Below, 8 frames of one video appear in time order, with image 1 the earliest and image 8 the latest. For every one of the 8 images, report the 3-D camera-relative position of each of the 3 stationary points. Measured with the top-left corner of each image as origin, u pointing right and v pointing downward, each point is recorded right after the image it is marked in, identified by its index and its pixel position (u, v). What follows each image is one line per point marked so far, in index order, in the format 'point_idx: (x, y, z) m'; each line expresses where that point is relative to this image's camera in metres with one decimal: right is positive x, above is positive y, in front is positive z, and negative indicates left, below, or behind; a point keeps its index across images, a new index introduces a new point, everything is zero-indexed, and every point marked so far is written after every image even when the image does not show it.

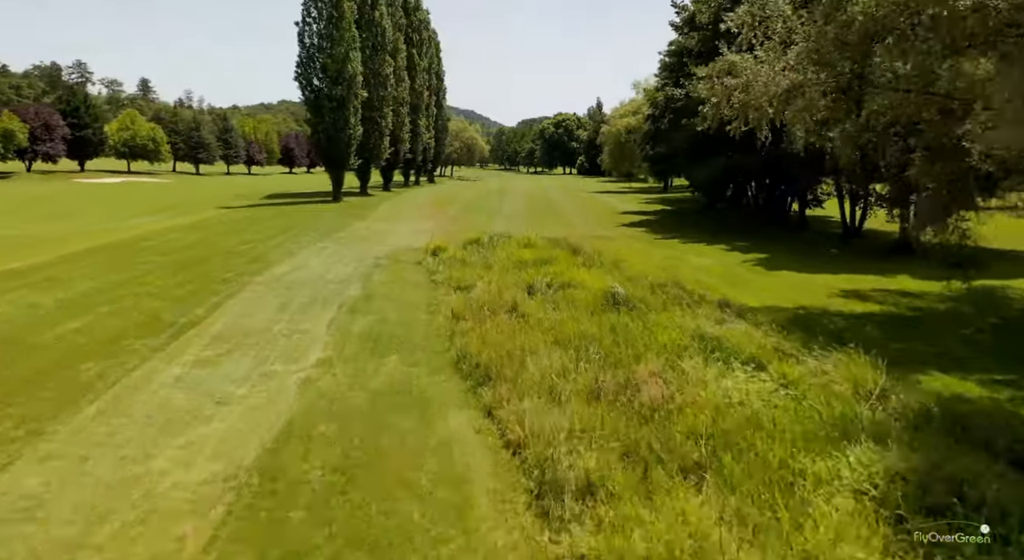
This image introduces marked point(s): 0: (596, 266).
0: (+1.8, +0.3, +14.6) m
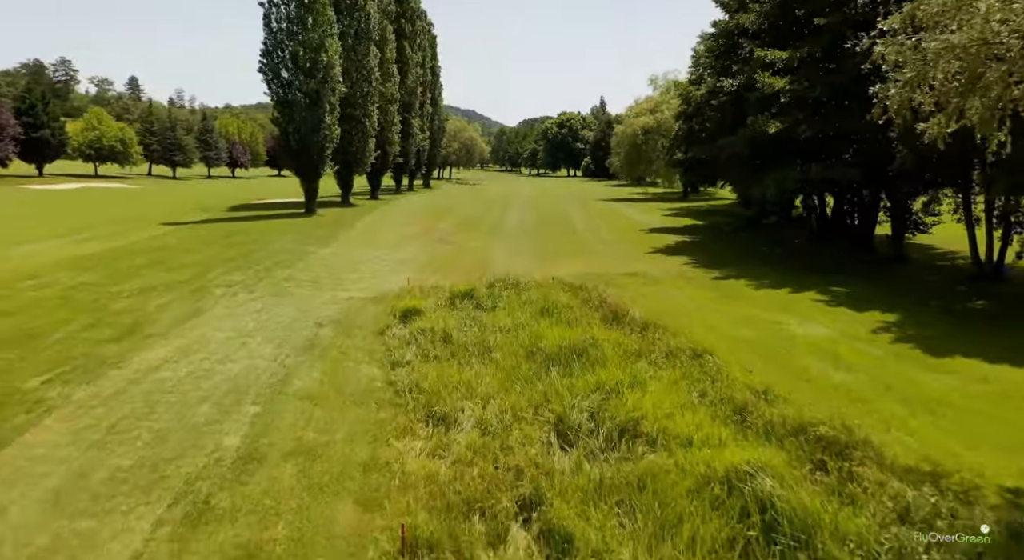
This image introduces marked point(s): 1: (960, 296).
0: (+2.0, -1.0, +8.6) m
1: (+9.5, -0.3, +14.8) m
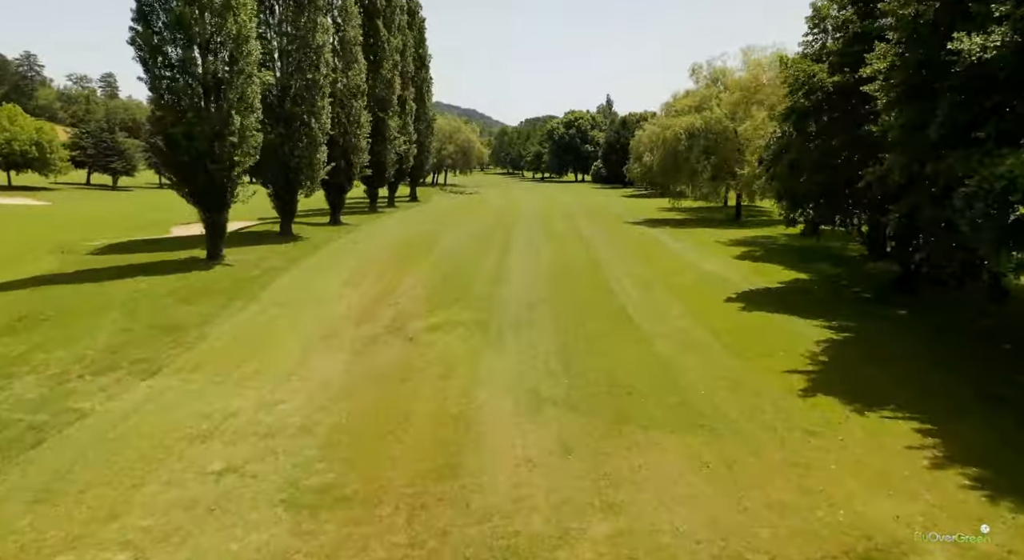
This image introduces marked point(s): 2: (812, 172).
0: (+2.1, -3.7, -3.1) m
1: (+9.7, -3.0, +3.0) m
2: (+7.8, +2.9, +18.1) m
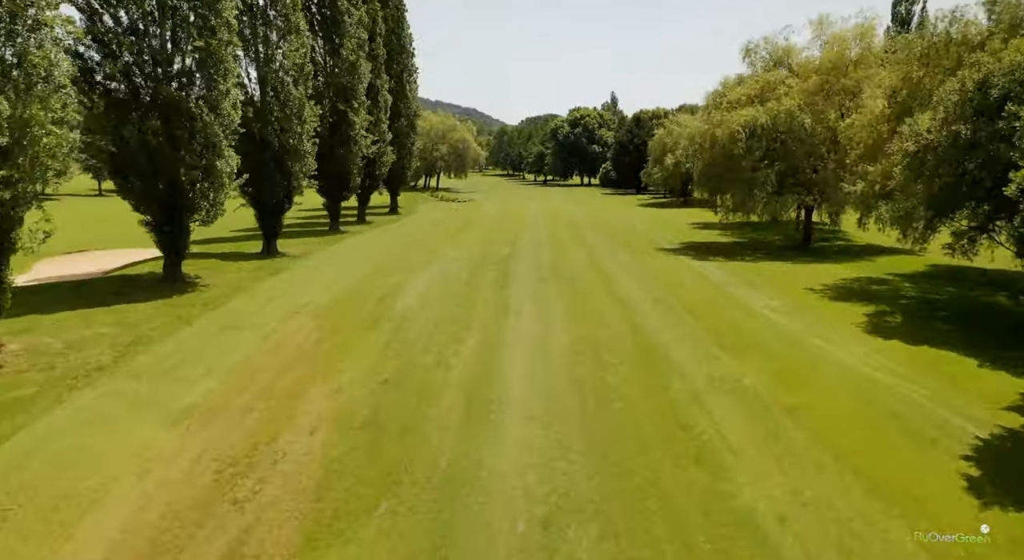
0: (+2.0, -5.9, -13.4) m
1: (+9.6, -5.1, -7.3) m
2: (+7.7, +0.8, +7.8) m
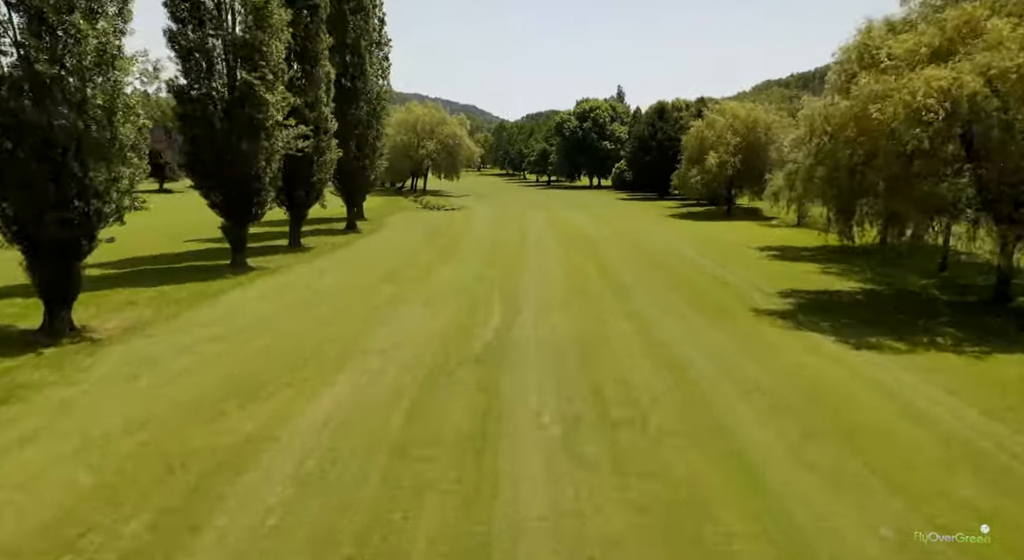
0: (+1.9, -8.2, -26.9) m
1: (+9.5, -7.5, -20.7) m
2: (+7.6, -1.6, -5.7) m
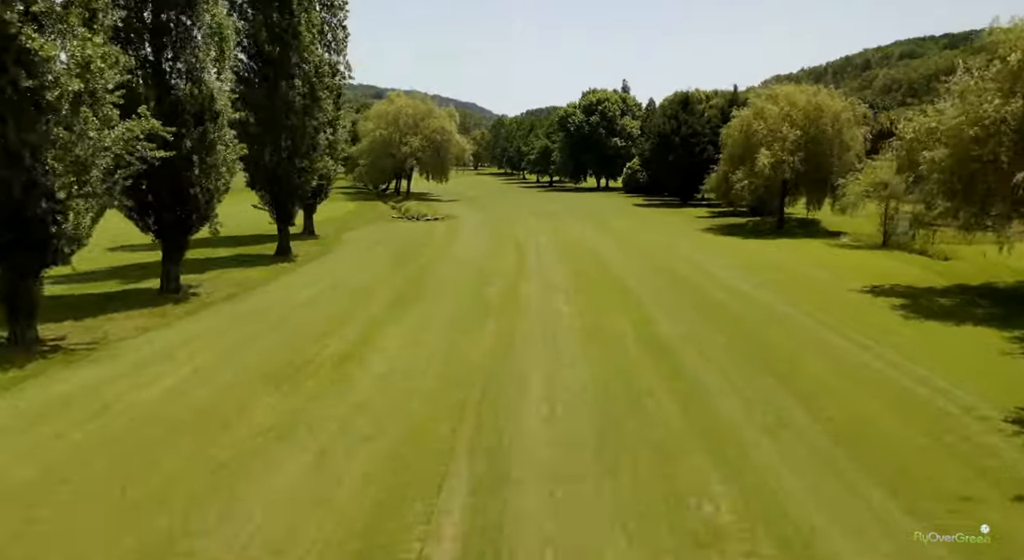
0: (+1.7, -10.3, -37.8) m
1: (+9.2, -9.6, -31.6) m
2: (+7.4, -3.6, -16.6) m
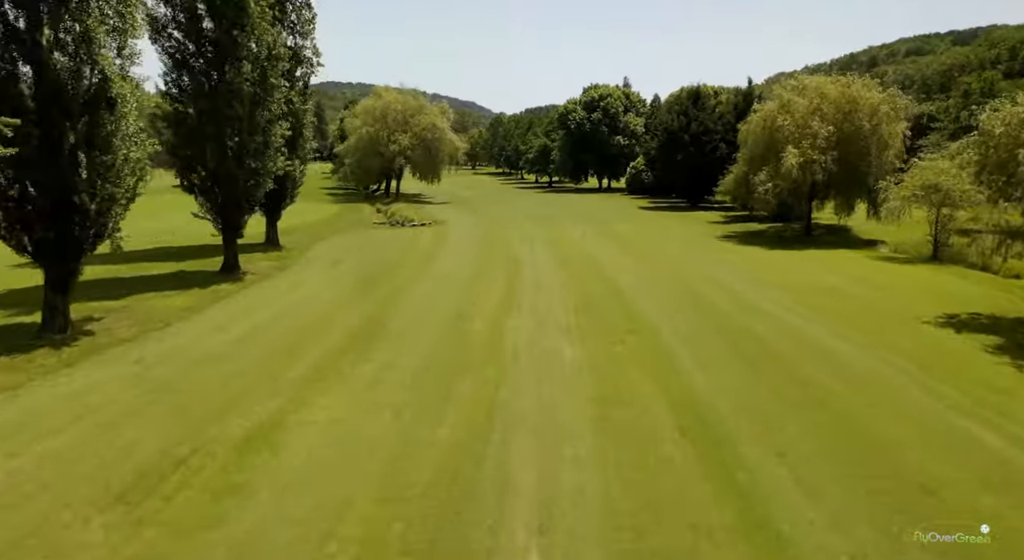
0: (+1.4, -11.1, -42.4) m
1: (+9.0, -10.4, -36.2) m
2: (+7.1, -4.4, -21.2) m
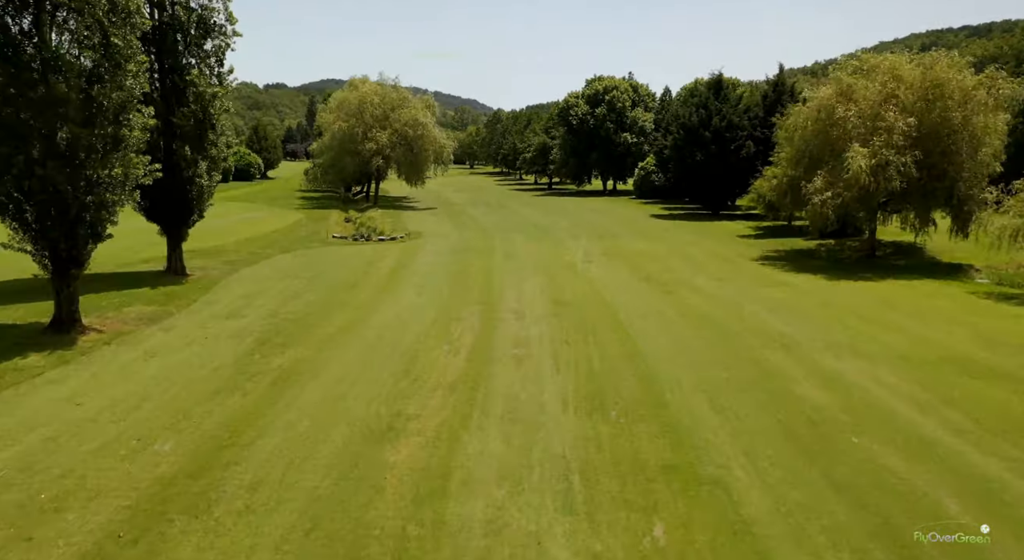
0: (+0.5, -12.7, -50.4) m
1: (+8.1, -12.0, -44.2) m
2: (+6.3, -5.9, -29.2) m
